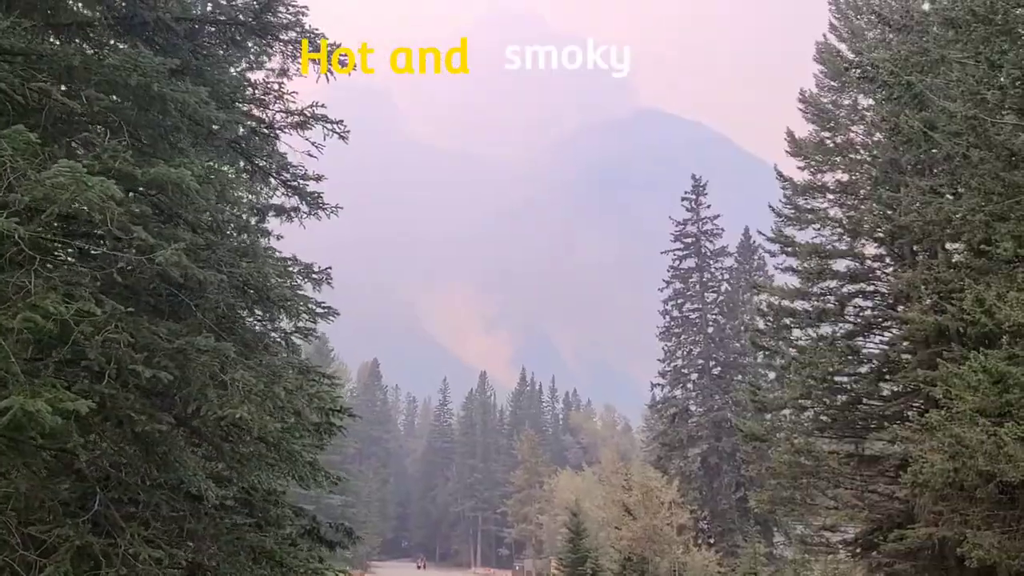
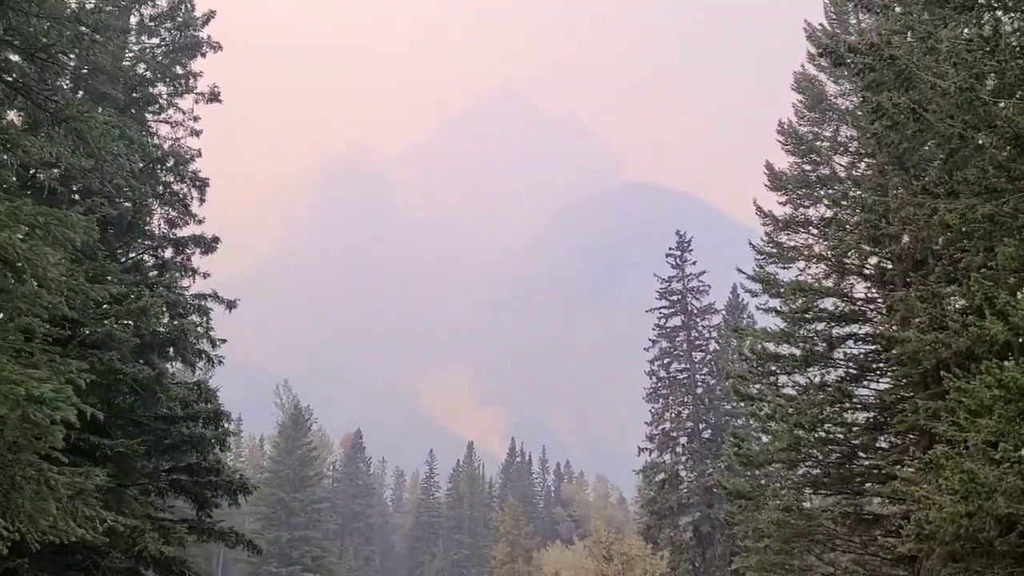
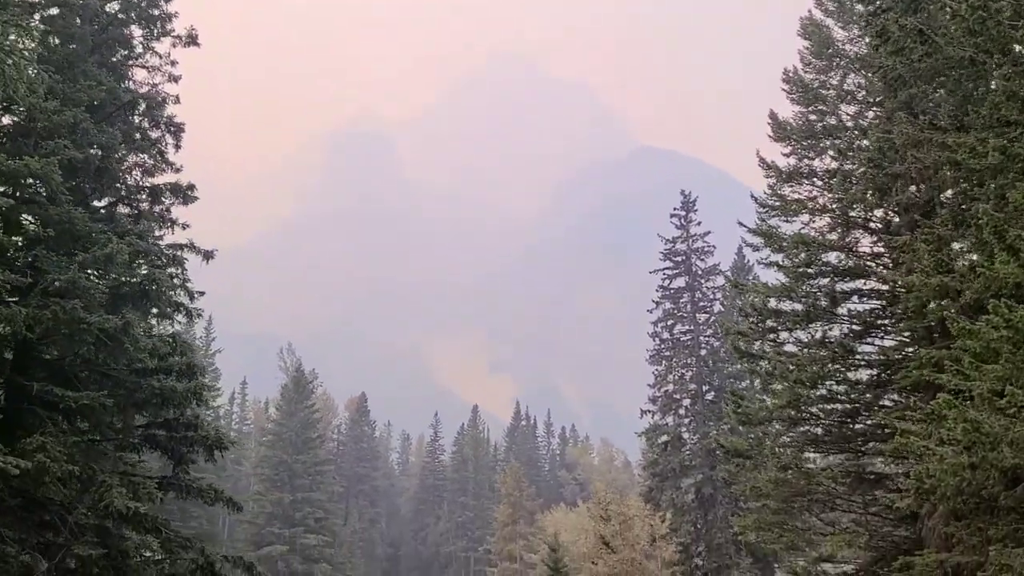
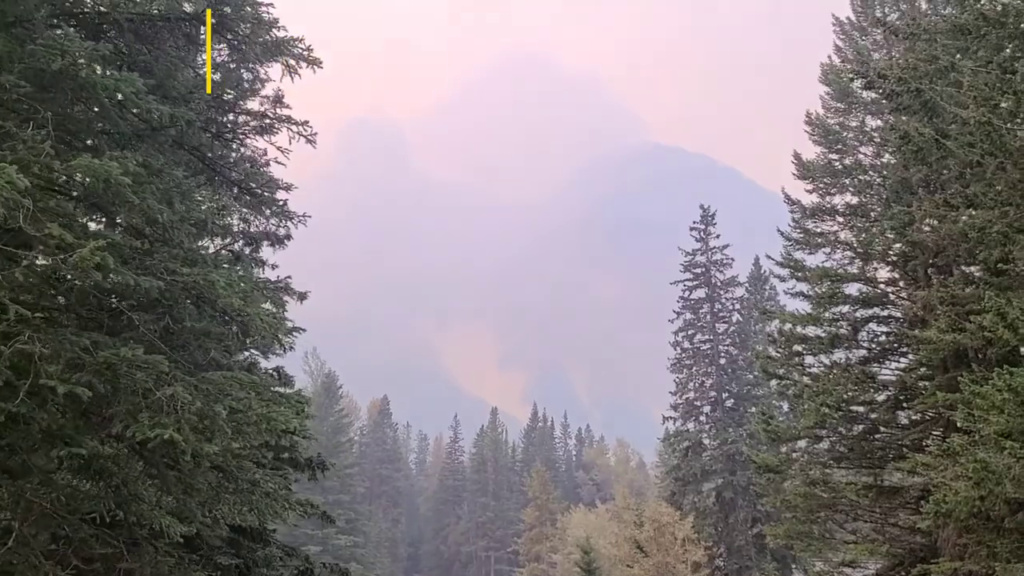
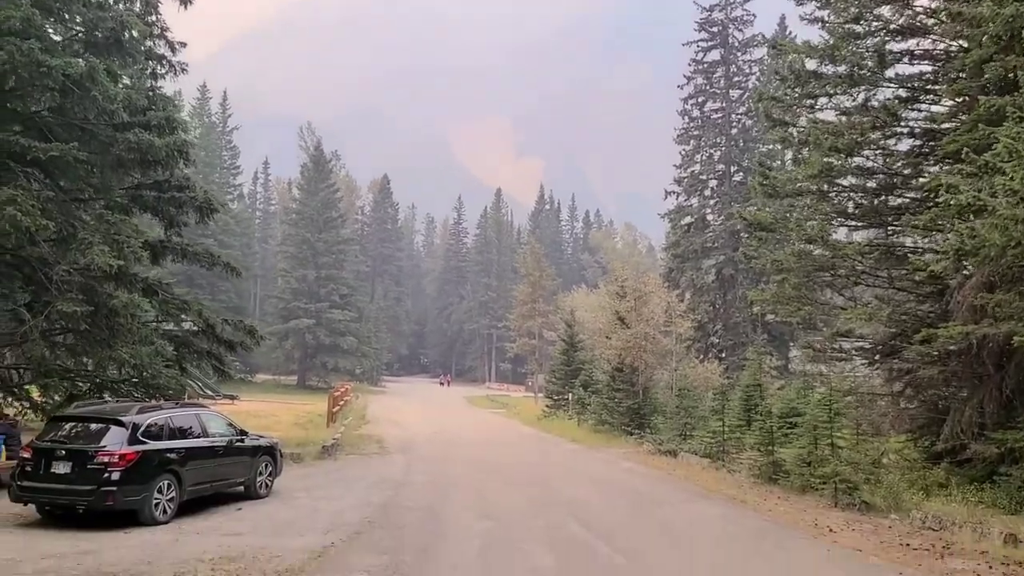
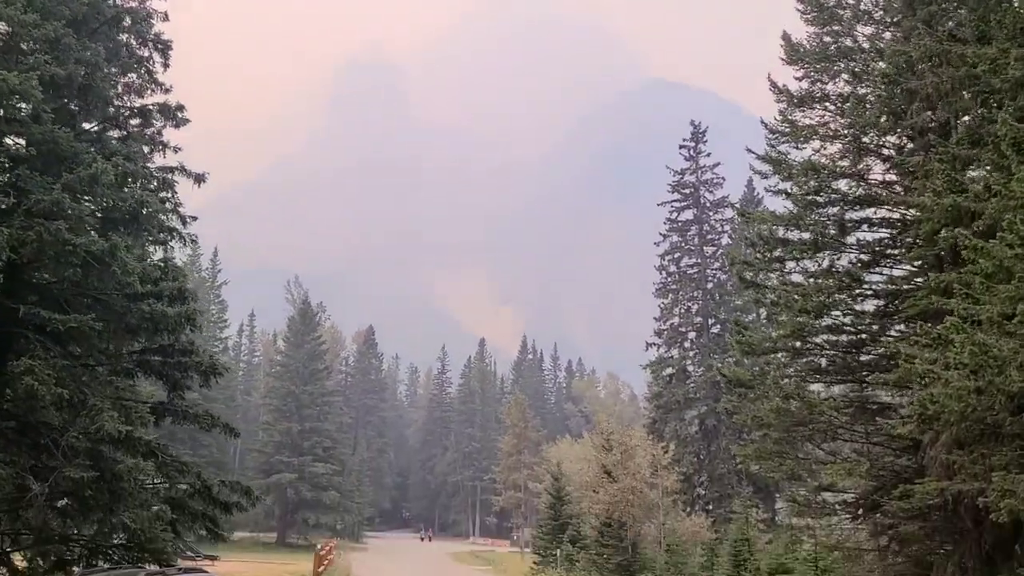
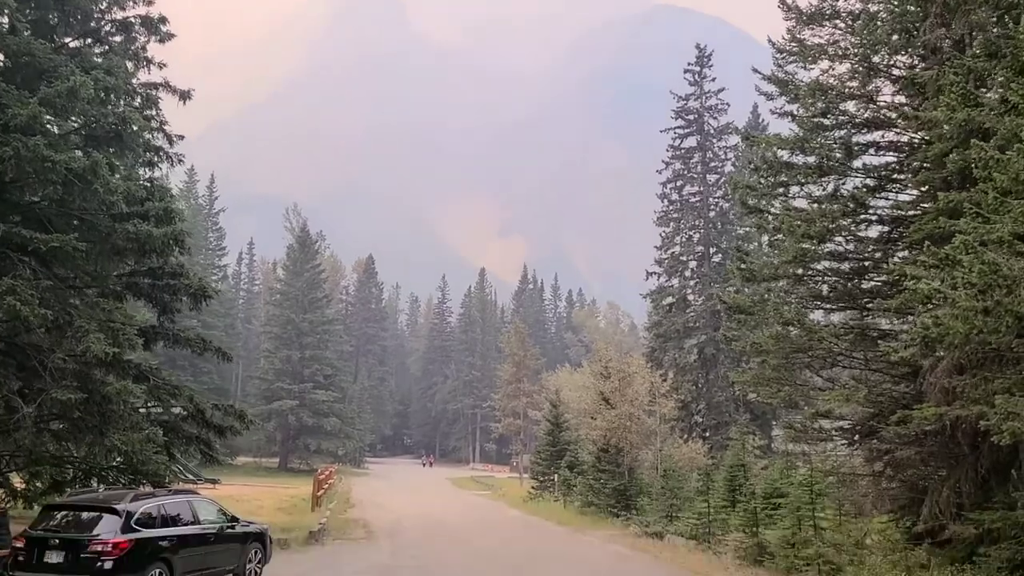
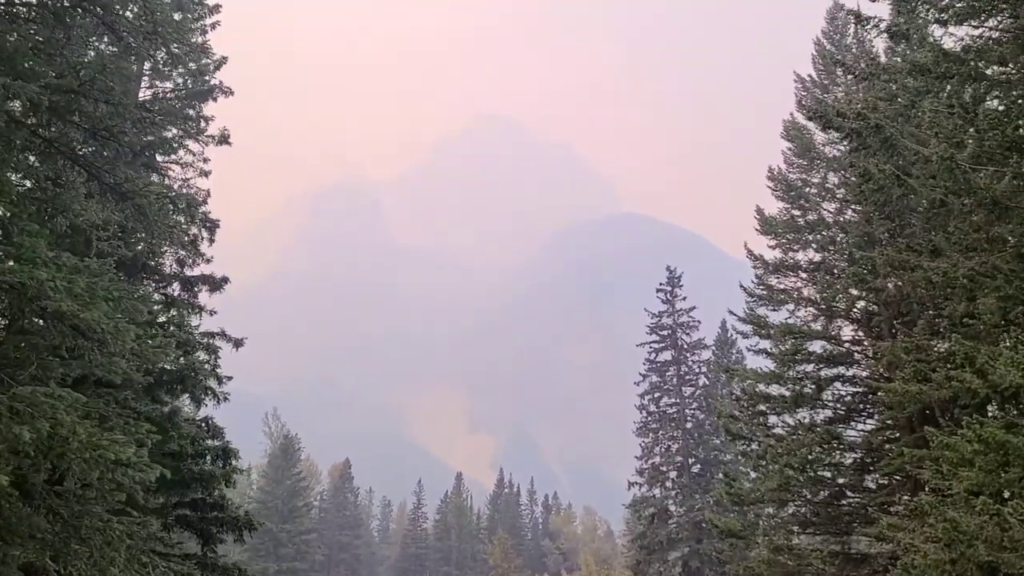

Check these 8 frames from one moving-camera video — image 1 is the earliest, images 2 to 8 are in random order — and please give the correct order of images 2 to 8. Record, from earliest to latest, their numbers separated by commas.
4, 8, 2, 3, 6, 7, 5
